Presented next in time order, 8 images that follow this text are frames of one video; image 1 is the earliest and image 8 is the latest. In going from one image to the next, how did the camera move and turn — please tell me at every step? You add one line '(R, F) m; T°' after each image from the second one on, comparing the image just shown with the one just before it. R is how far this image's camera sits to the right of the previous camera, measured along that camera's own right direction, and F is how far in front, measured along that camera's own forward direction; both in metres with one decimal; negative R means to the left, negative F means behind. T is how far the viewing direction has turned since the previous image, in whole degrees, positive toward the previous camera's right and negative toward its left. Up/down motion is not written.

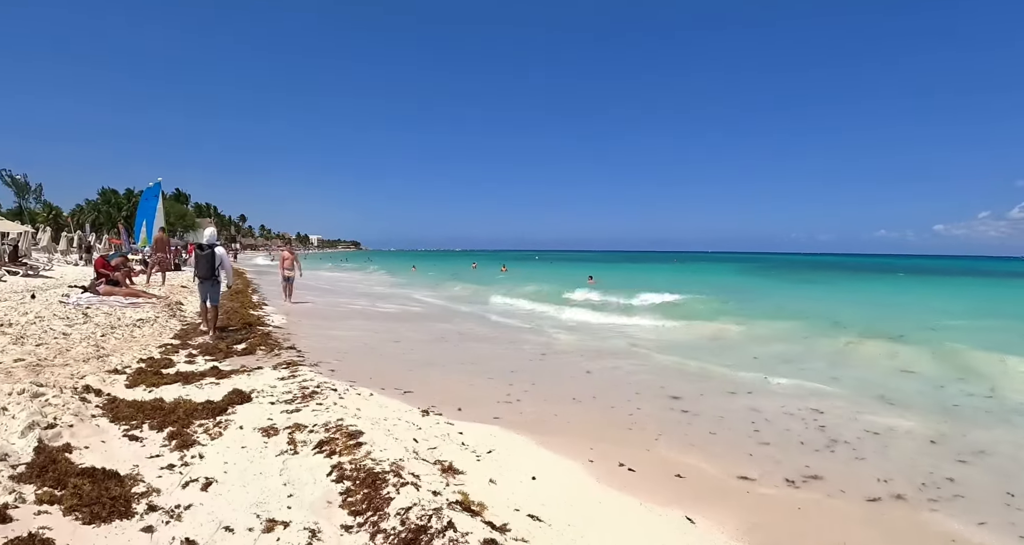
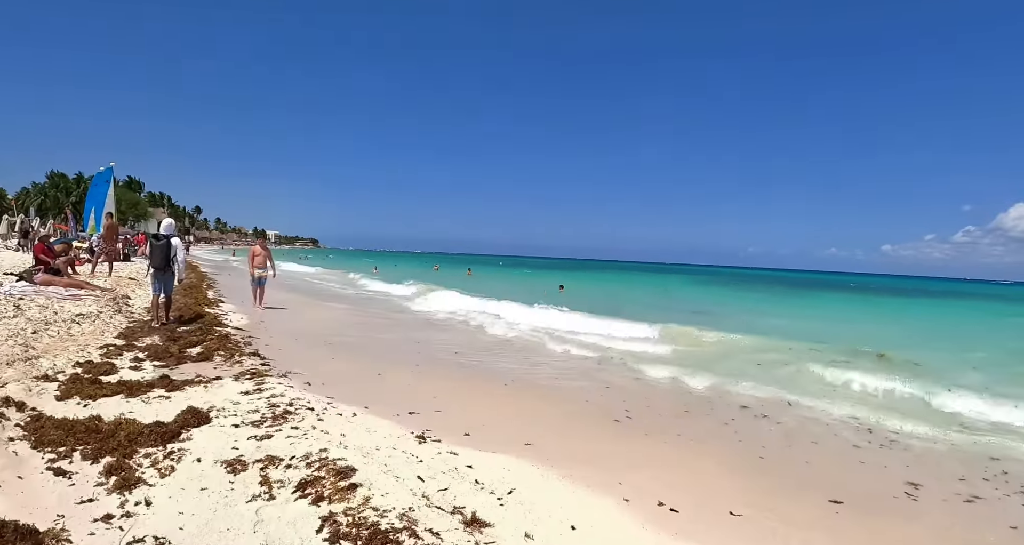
(-0.5, +0.8) m; +4°
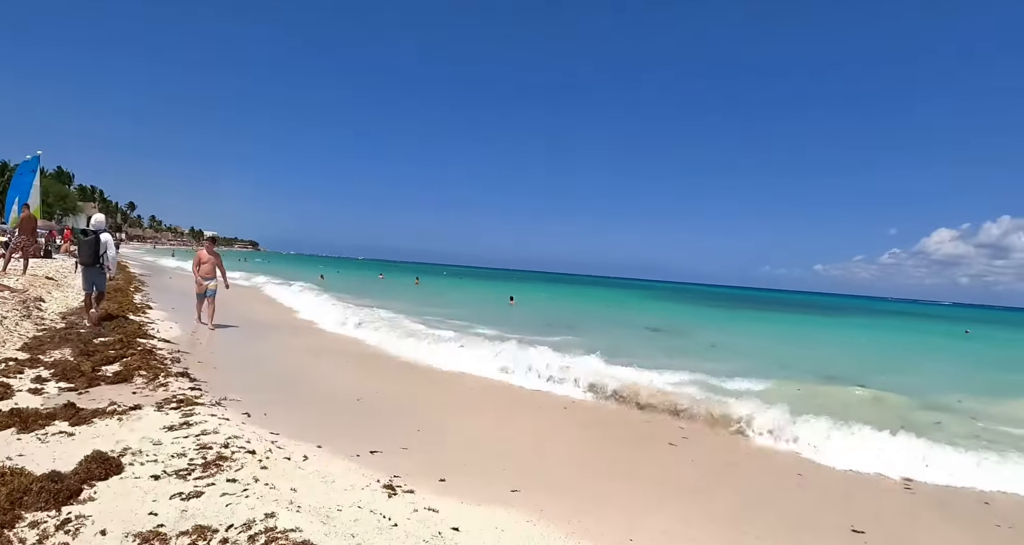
(-0.3, +0.7) m; +5°
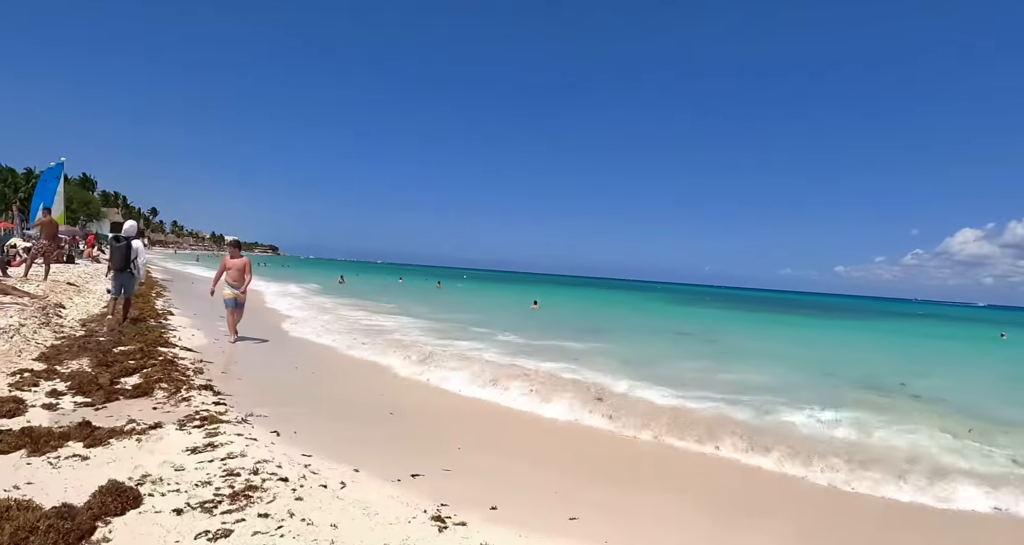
(-0.4, +0.5) m; -2°
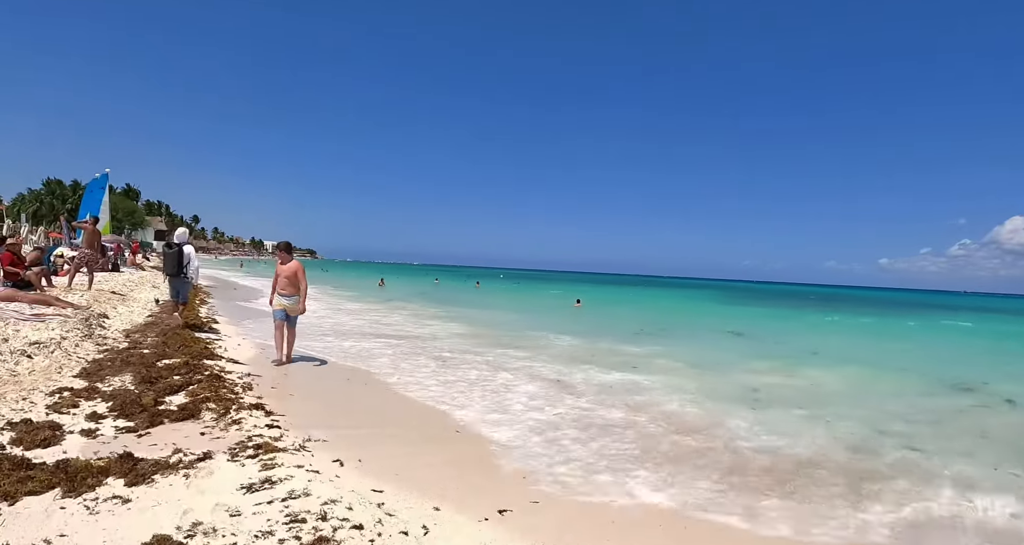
(-0.6, +0.8) m; -3°
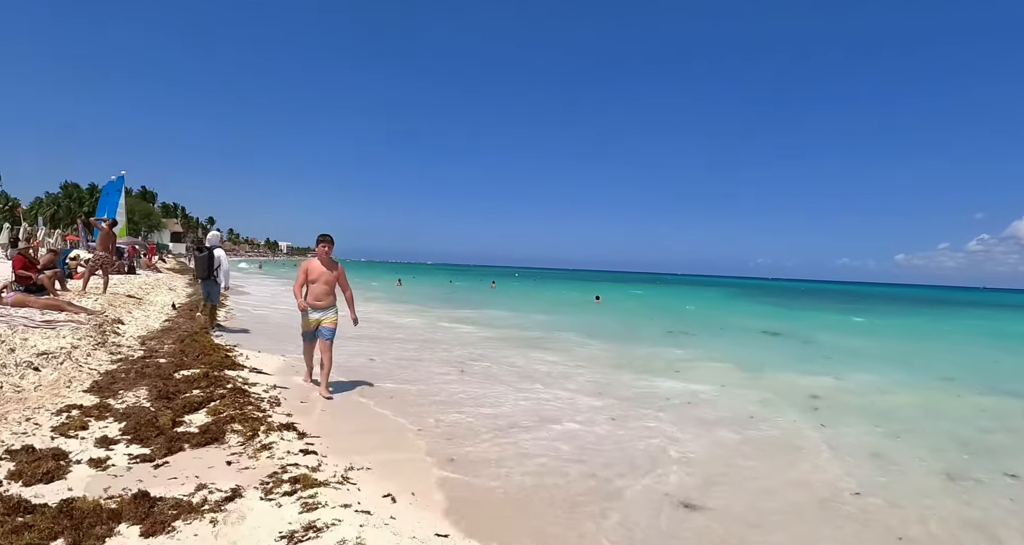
(-0.5, +0.8) m; -1°
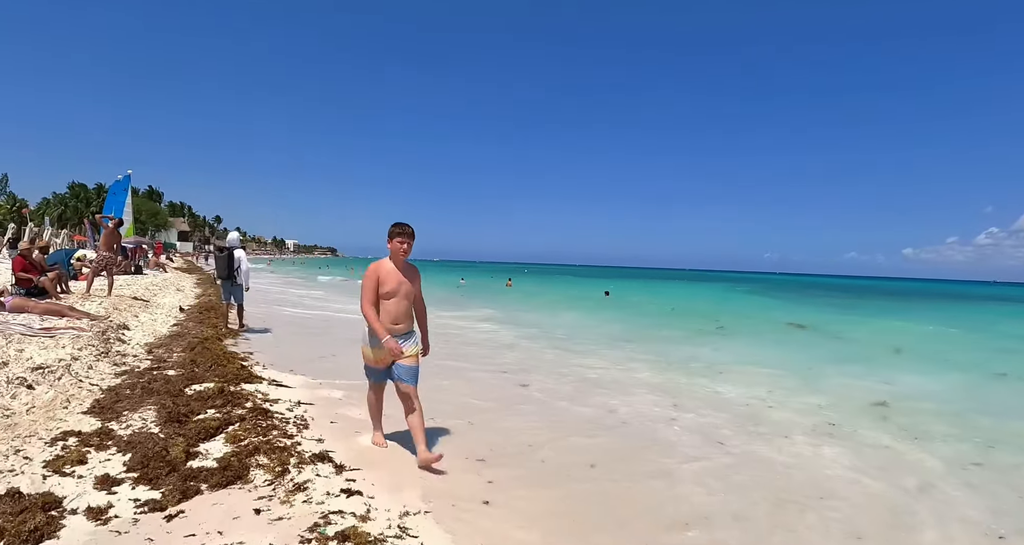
(-0.6, +0.8) m; -1°
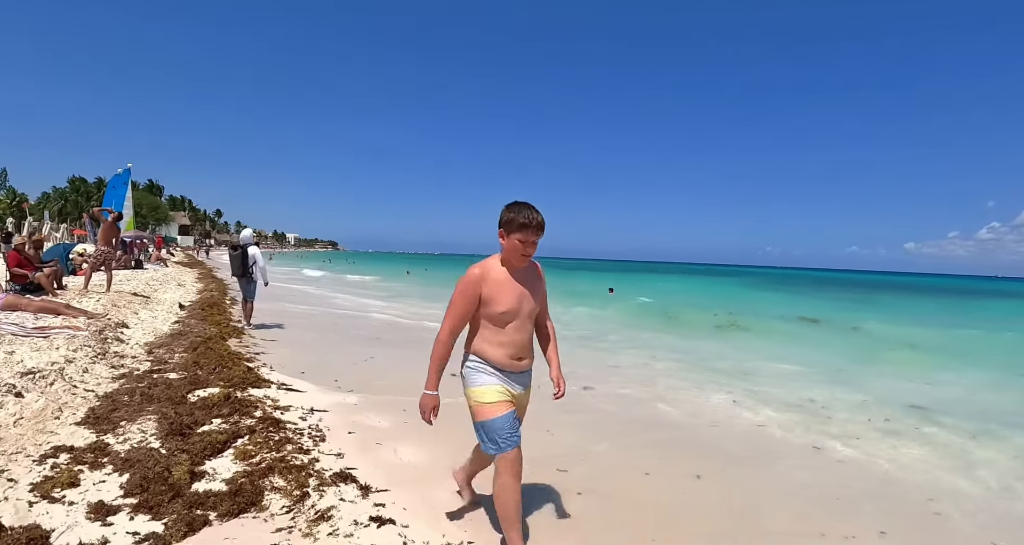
(-0.3, +0.5) m; 0°
